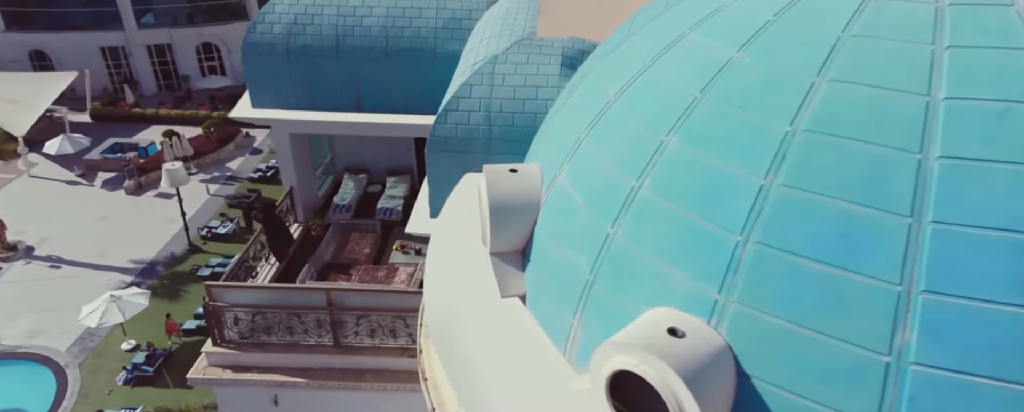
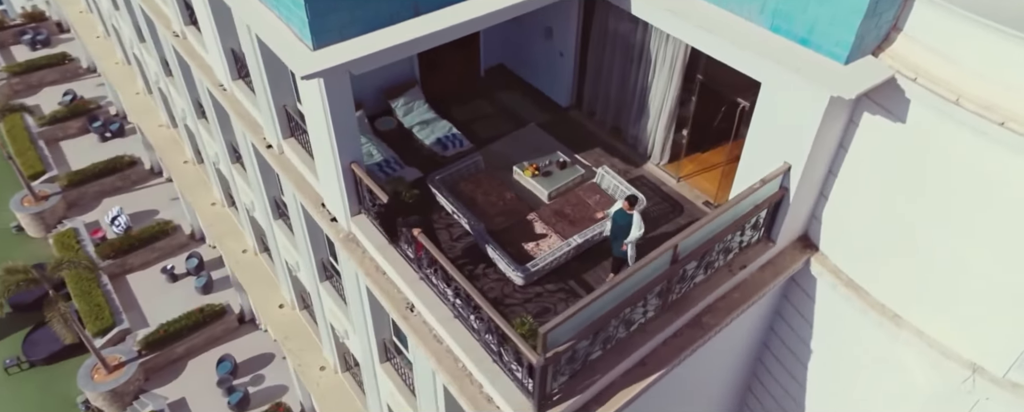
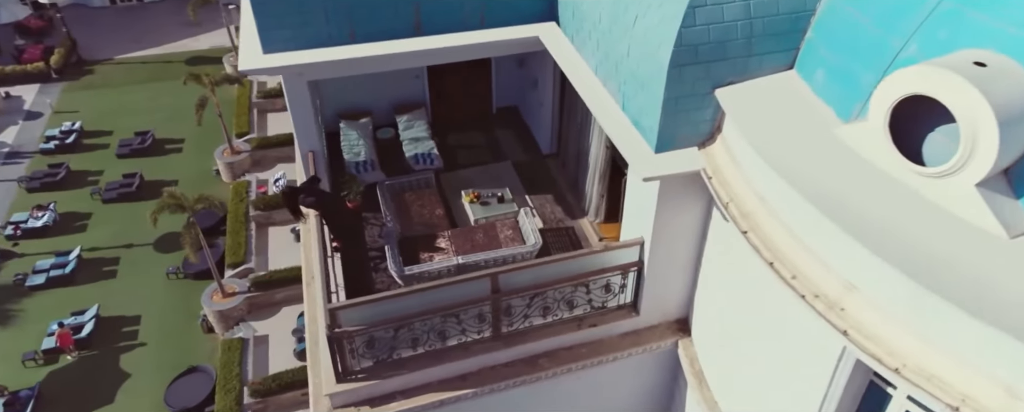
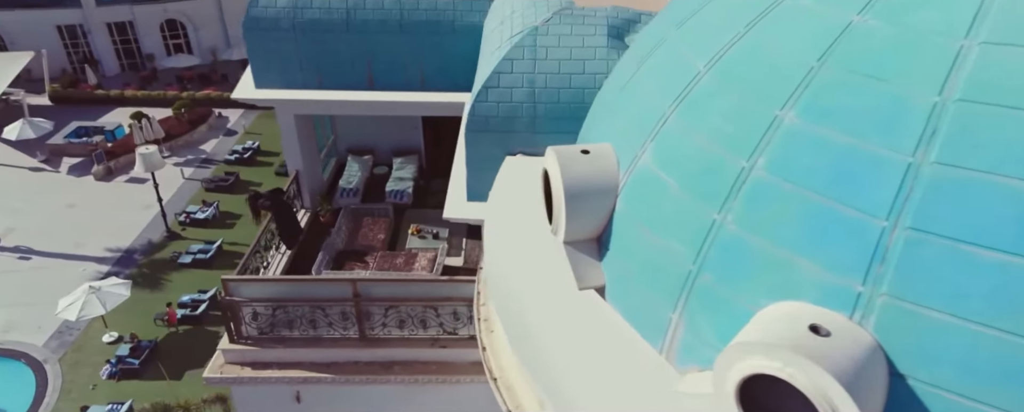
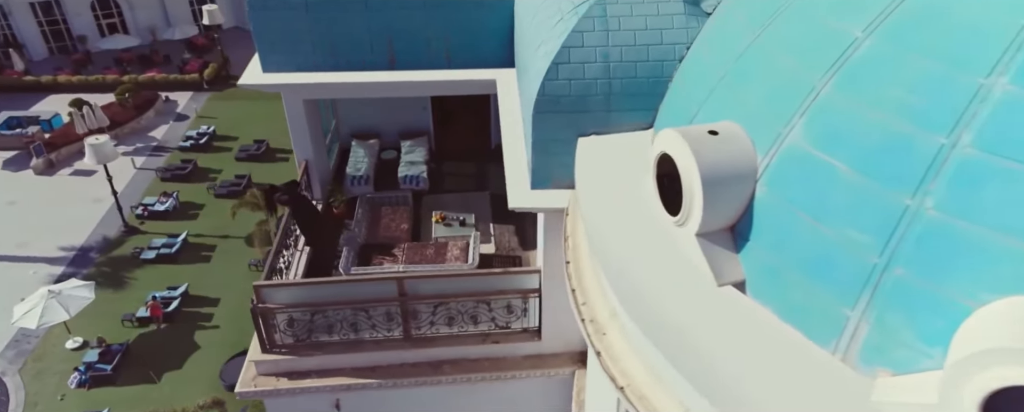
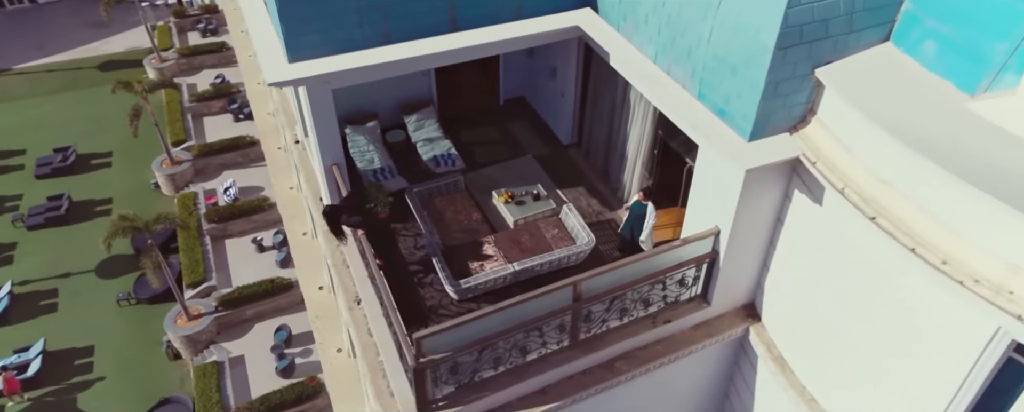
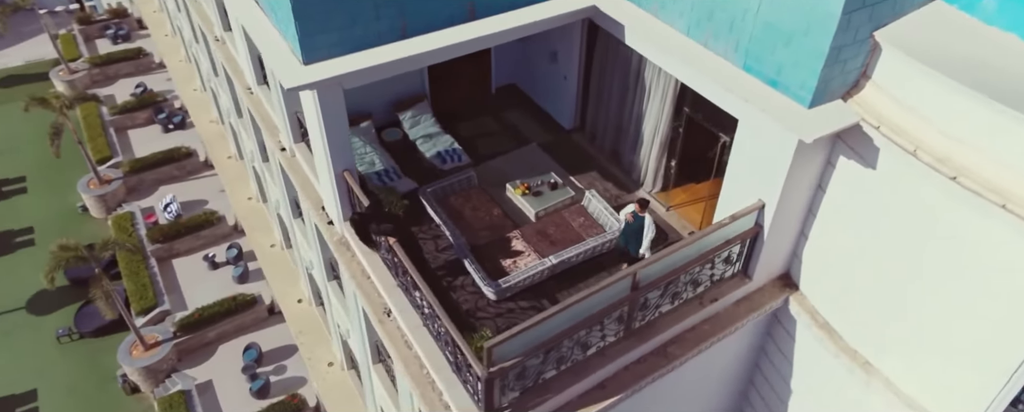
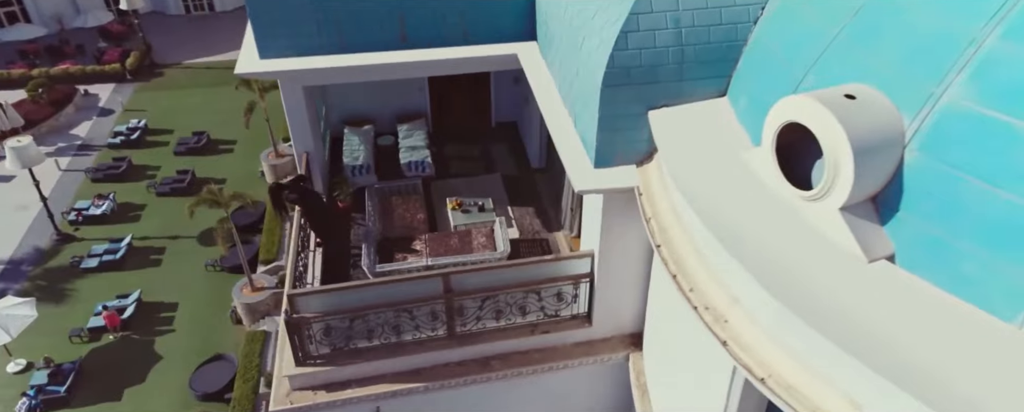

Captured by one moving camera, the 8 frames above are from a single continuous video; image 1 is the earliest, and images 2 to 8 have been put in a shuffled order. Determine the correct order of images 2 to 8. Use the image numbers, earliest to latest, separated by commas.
4, 5, 8, 3, 6, 7, 2
